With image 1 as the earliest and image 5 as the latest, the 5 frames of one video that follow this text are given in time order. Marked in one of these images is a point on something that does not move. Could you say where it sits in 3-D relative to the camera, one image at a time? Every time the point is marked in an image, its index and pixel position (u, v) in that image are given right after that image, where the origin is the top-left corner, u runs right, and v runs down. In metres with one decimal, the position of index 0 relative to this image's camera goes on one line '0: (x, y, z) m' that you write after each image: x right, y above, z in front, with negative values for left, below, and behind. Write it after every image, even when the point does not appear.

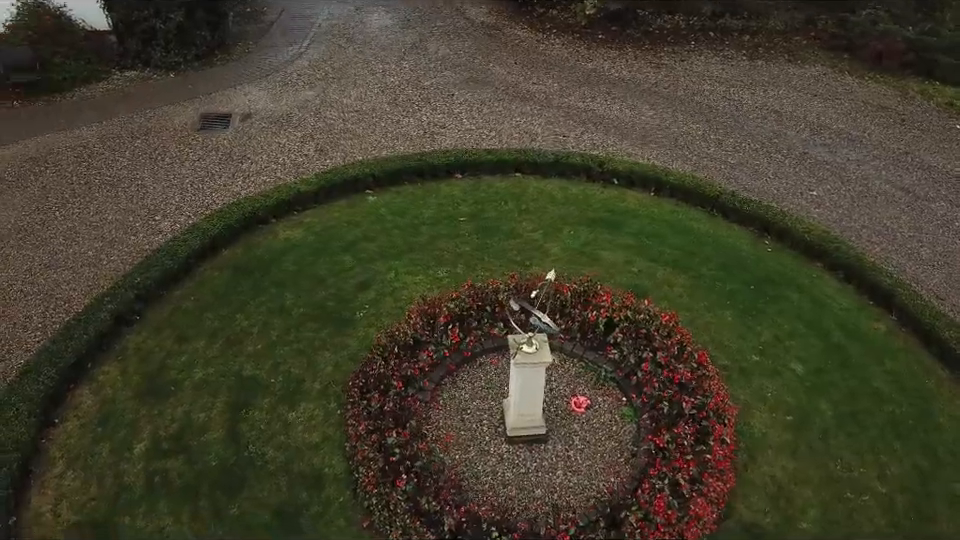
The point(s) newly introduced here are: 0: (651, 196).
0: (+3.0, +1.3, +13.4) m
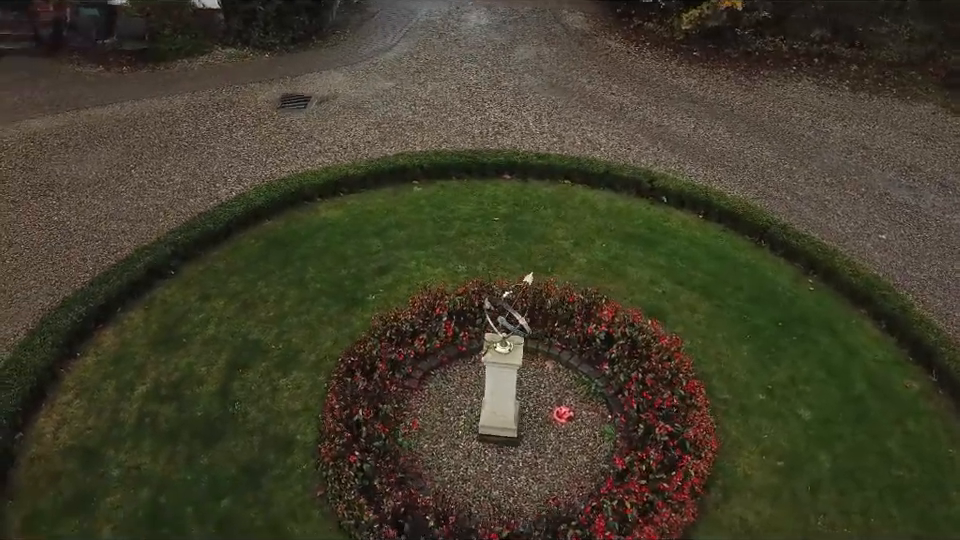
0: (+3.7, +0.9, +13.0) m
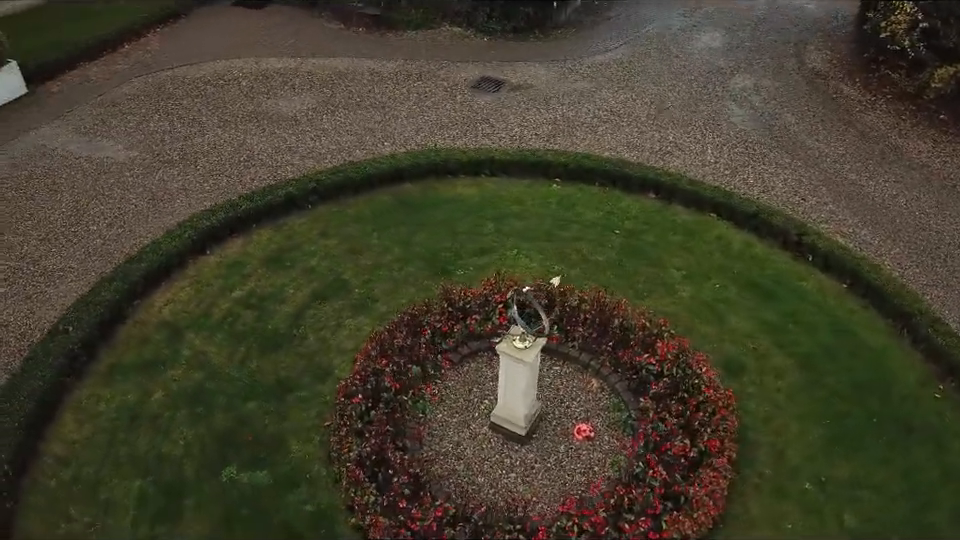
0: (+5.5, -0.3, +11.7) m
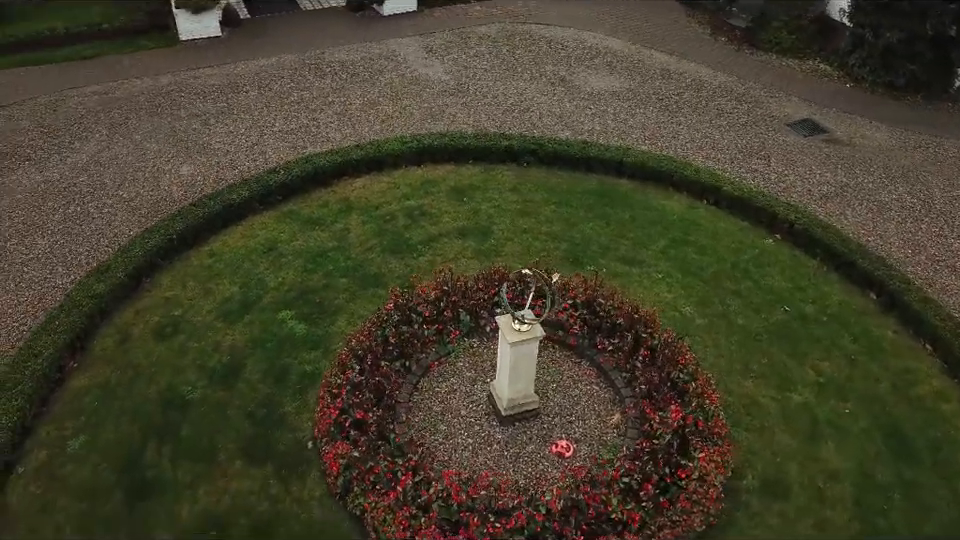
0: (+6.1, -2.6, +8.7) m
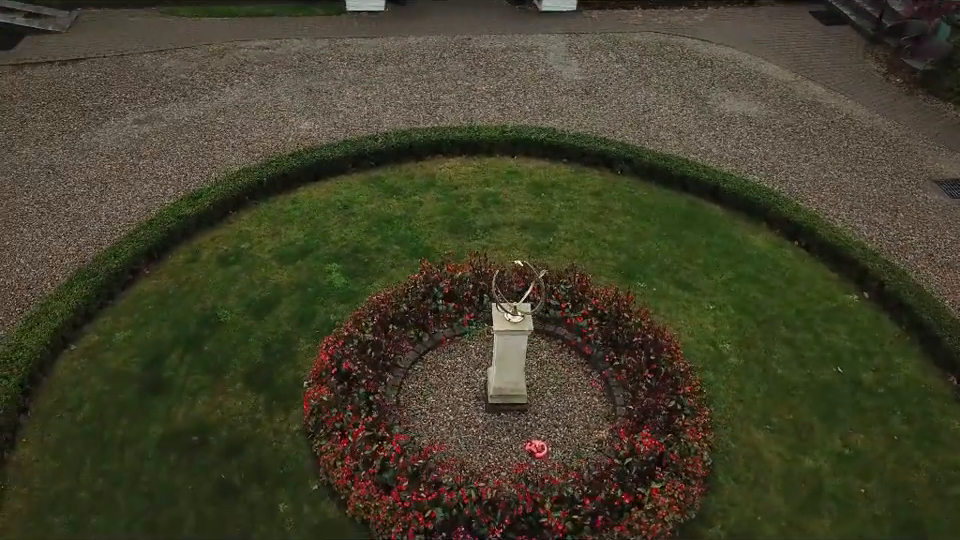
0: (+5.4, -3.6, +7.4) m
